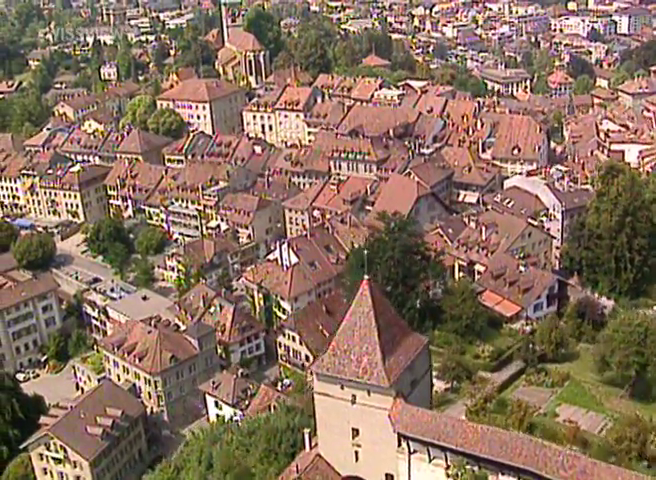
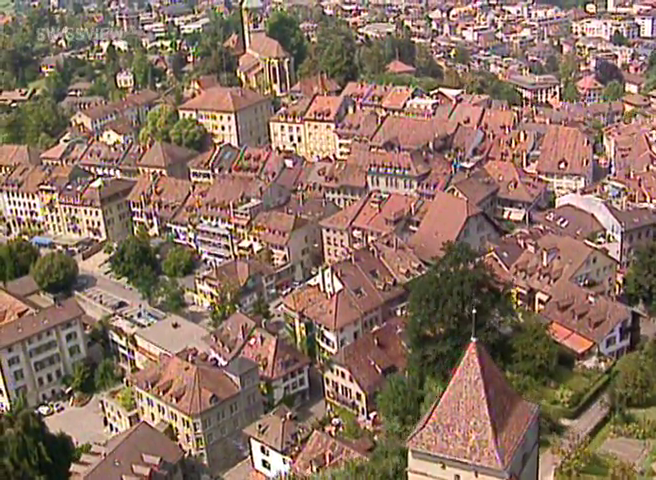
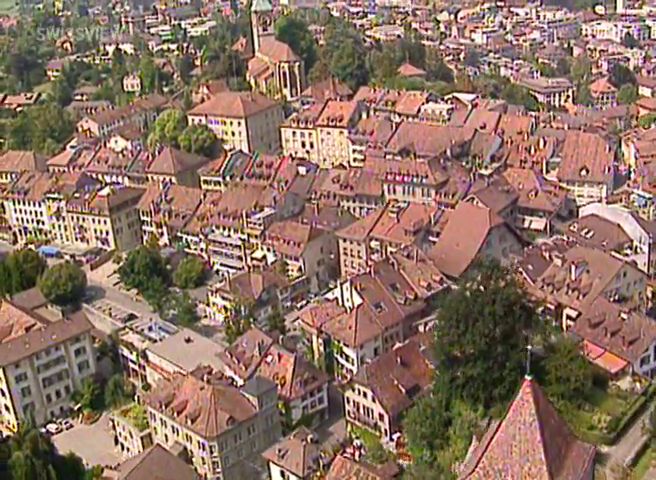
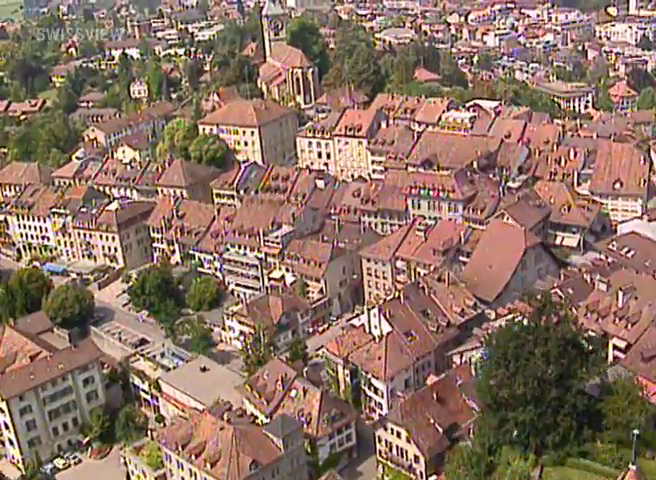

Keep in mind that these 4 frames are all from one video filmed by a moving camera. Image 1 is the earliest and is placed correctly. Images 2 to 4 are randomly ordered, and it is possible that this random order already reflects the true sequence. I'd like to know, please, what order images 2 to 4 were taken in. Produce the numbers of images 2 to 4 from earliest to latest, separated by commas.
2, 3, 4
